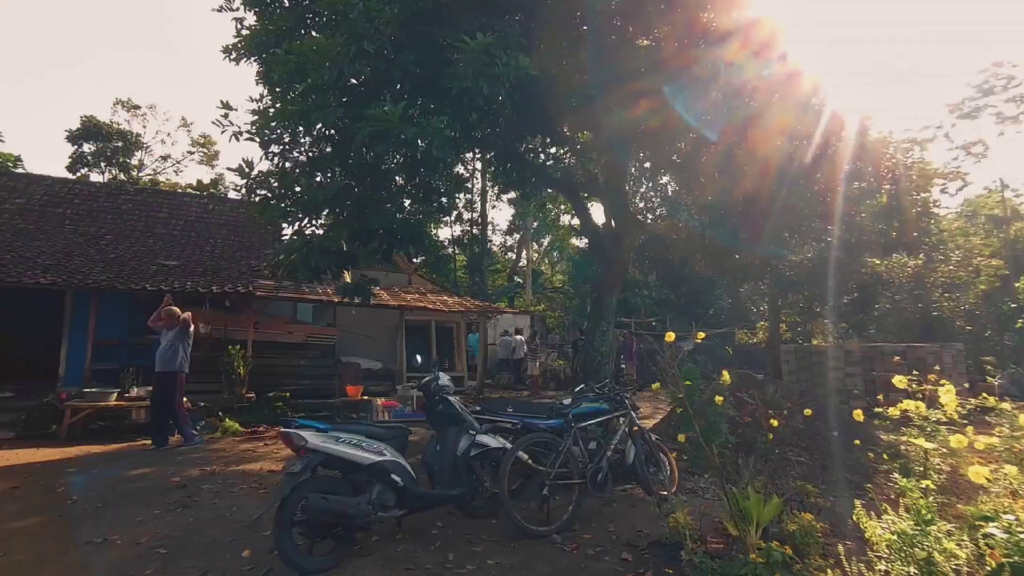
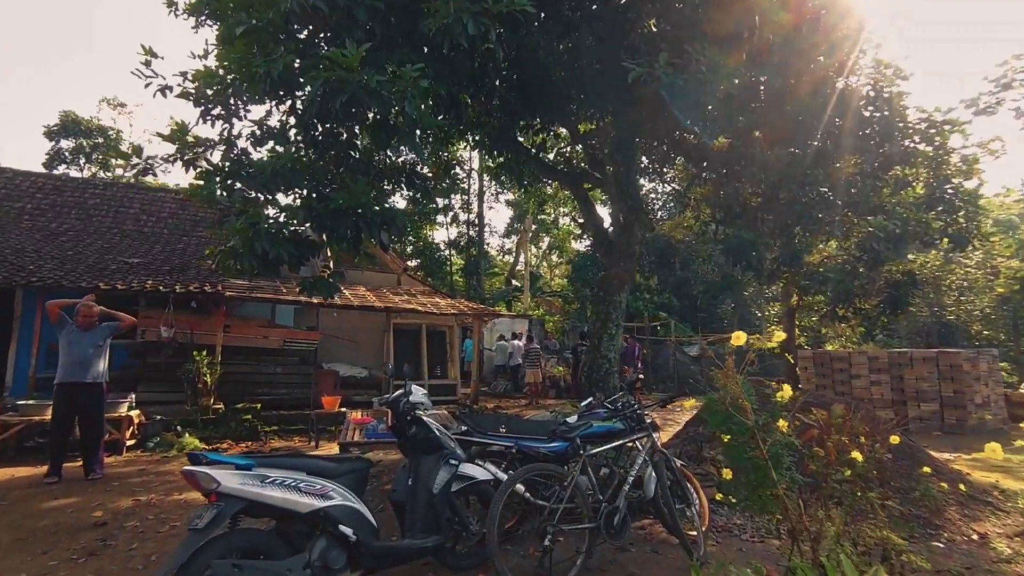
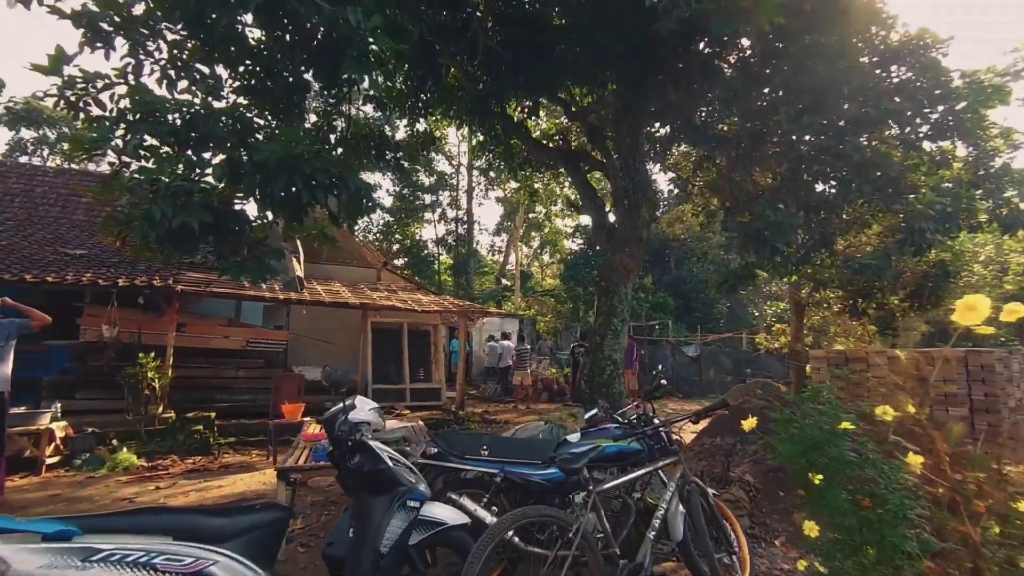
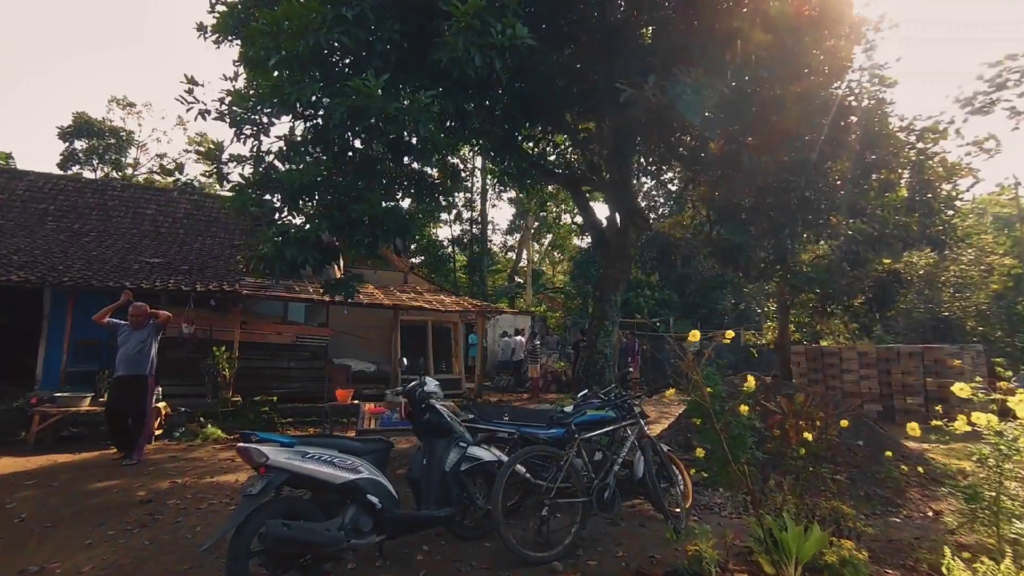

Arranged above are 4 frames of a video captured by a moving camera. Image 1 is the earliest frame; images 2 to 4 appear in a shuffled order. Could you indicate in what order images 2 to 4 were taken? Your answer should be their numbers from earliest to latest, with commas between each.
4, 2, 3
